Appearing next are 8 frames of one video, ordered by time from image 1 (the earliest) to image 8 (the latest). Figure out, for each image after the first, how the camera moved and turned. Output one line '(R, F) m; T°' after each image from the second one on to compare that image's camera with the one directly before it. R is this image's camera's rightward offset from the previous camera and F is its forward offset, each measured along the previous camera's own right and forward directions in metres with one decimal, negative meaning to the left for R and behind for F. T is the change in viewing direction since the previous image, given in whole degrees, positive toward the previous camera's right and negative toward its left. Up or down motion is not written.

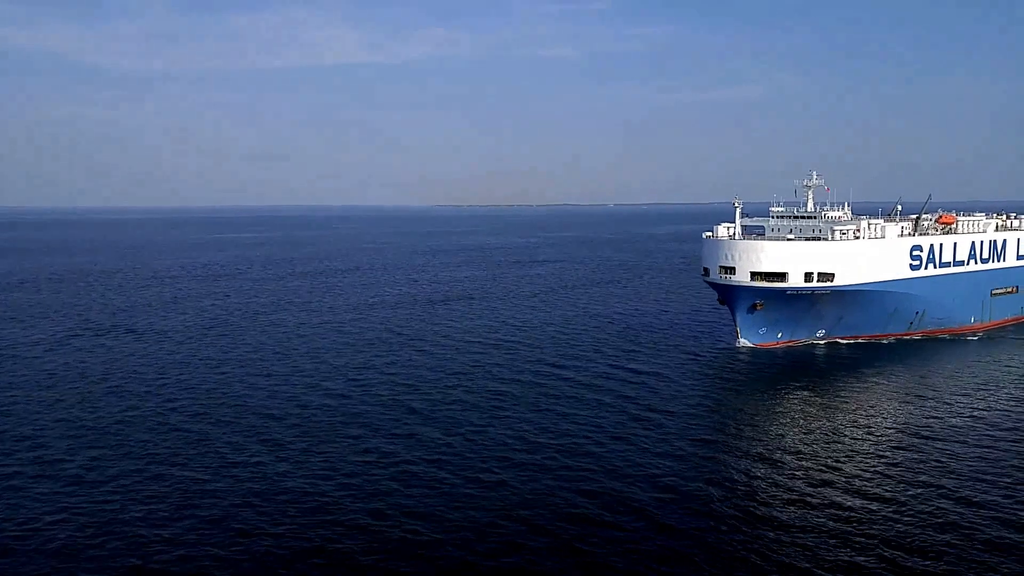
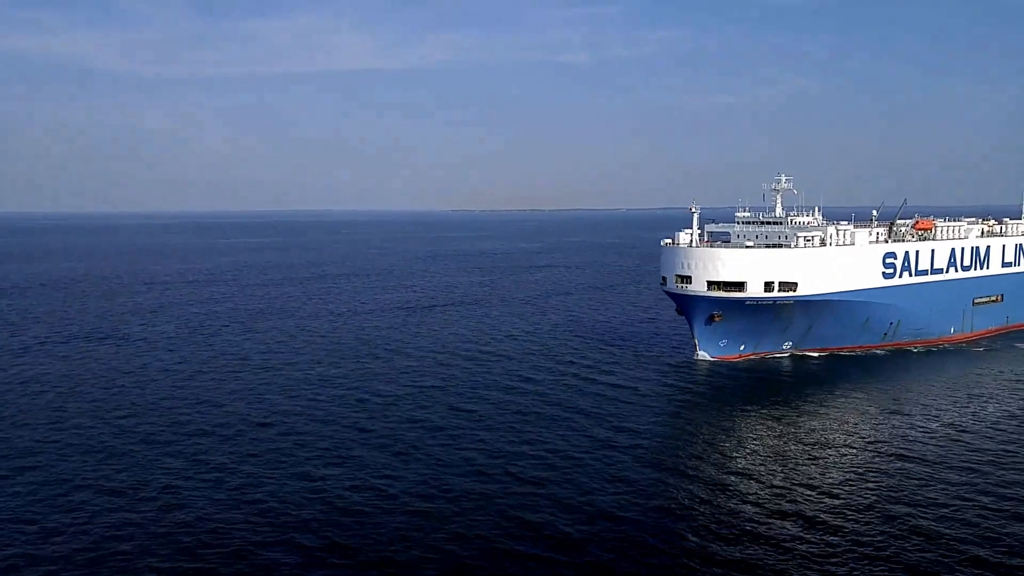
(+2.5, +1.8) m; -1°
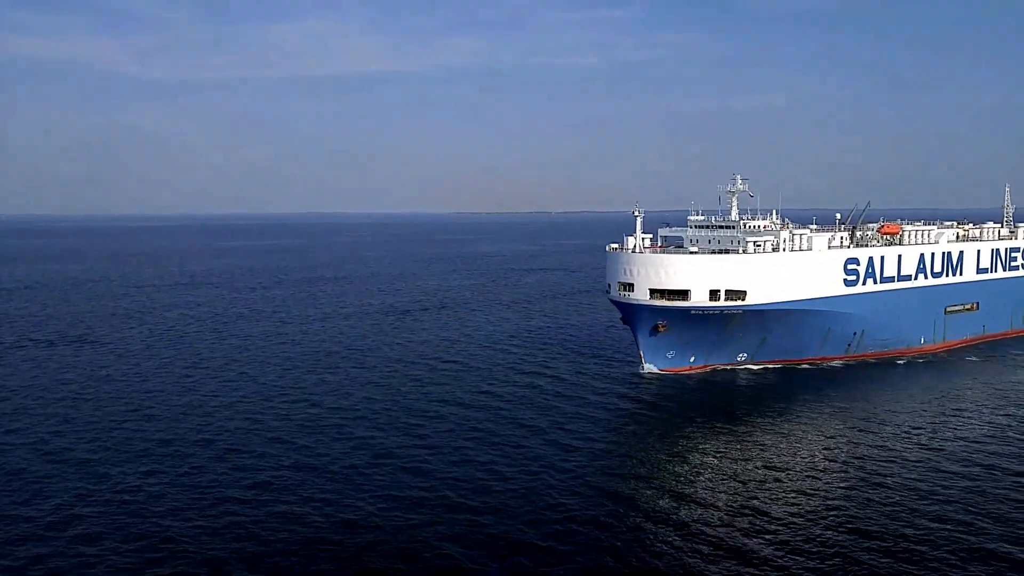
(+2.6, +1.7) m; -1°
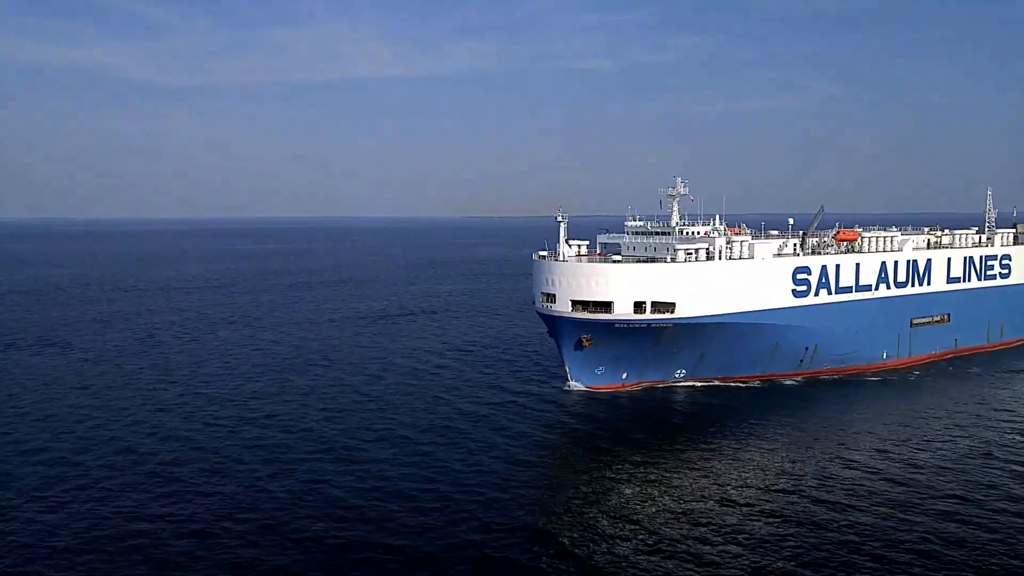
(+3.2, +2.0) m; -1°
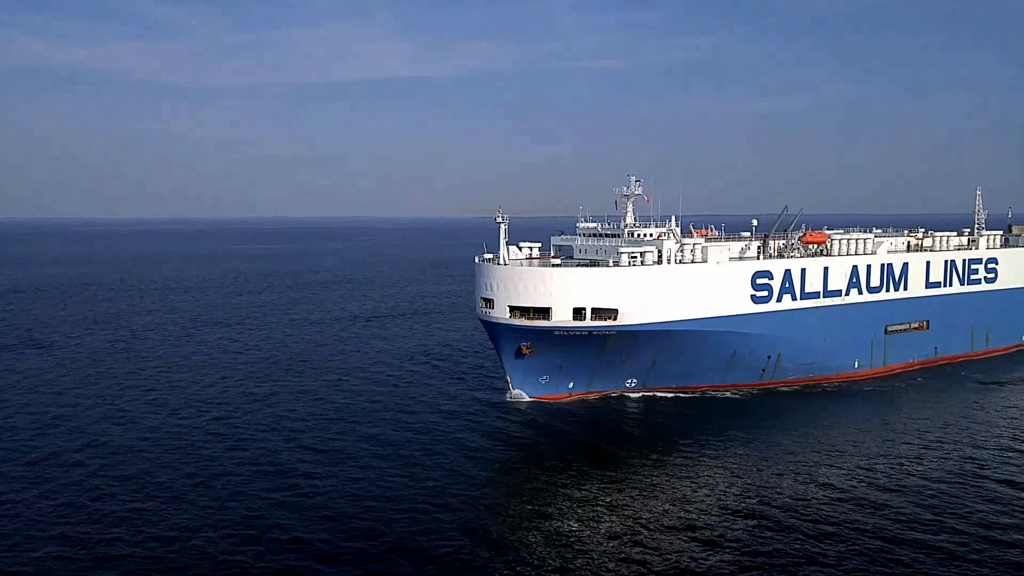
(+2.3, +1.4) m; -1°
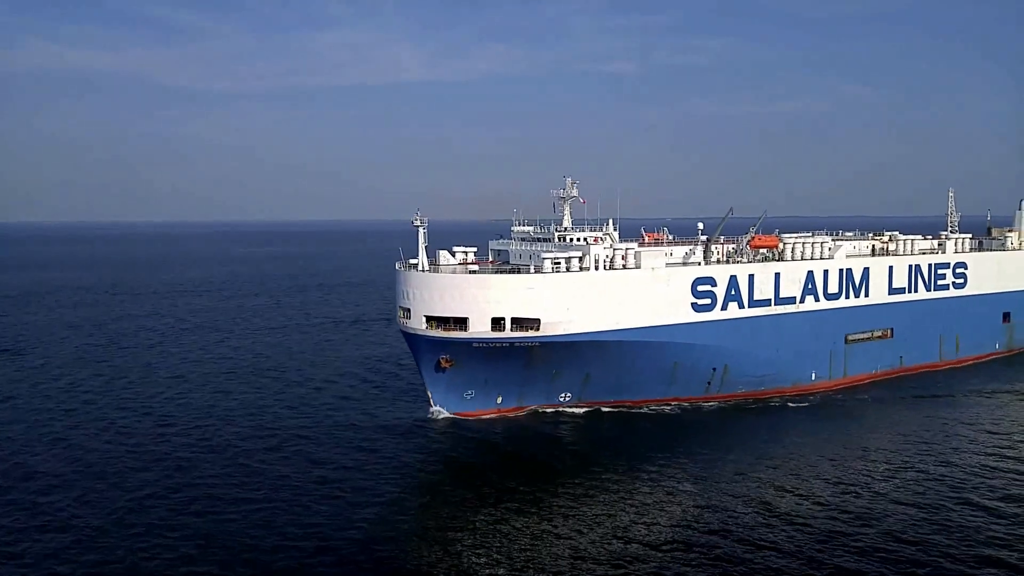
(+2.5, +1.4) m; -1°
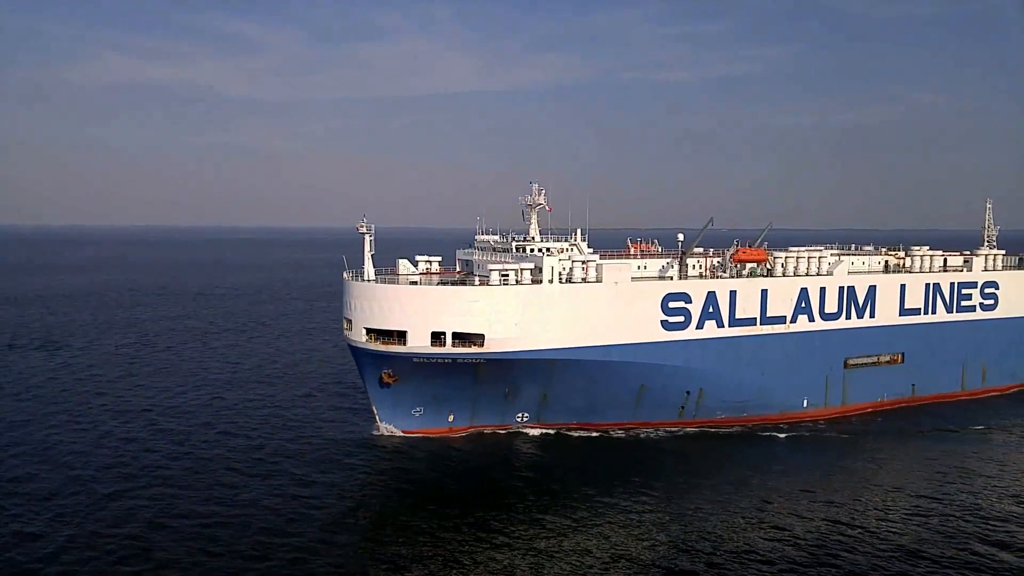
(+2.9, +1.5) m; -4°
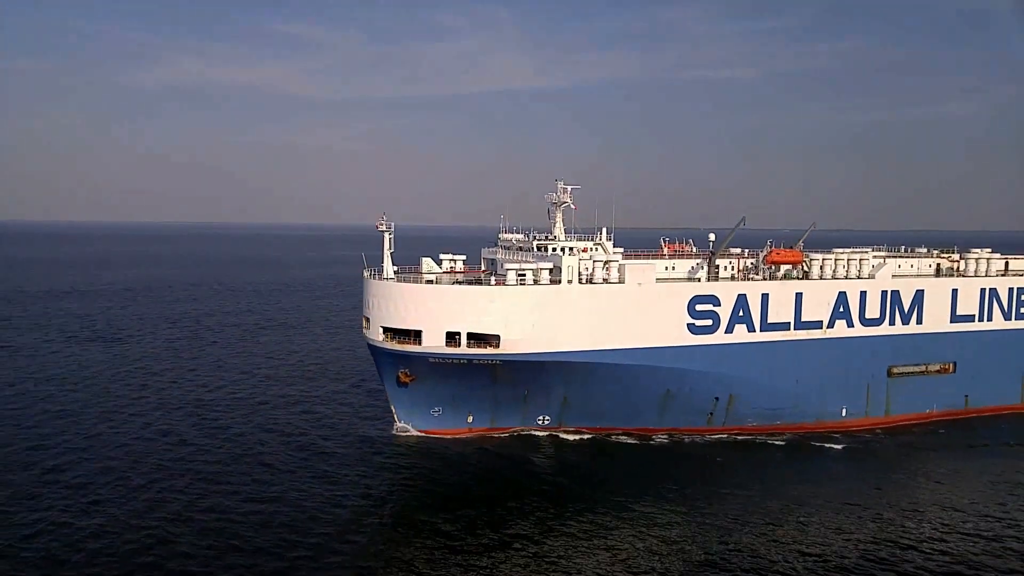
(+0.9, +0.5) m; -4°
